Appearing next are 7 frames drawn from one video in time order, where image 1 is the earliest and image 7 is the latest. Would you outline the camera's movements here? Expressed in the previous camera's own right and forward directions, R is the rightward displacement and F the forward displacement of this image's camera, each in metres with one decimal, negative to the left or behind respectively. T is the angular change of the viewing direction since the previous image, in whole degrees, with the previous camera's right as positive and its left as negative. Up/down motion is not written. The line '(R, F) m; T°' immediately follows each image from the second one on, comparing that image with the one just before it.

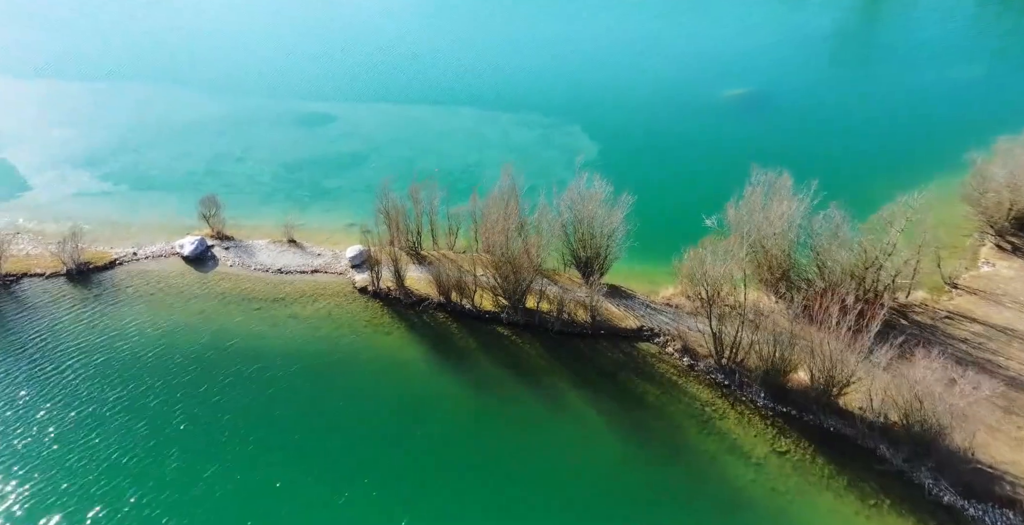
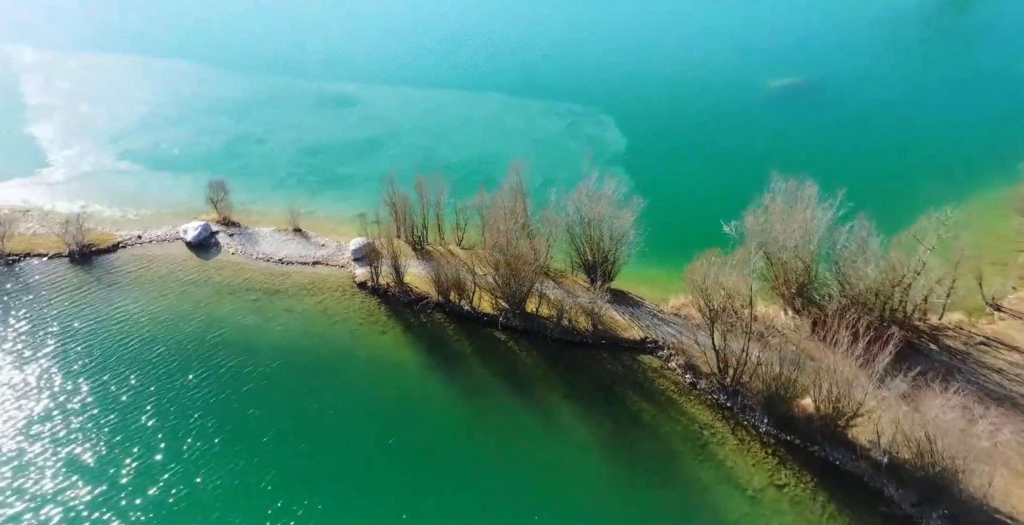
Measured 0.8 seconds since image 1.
(+1.1, +1.1) m; -2°
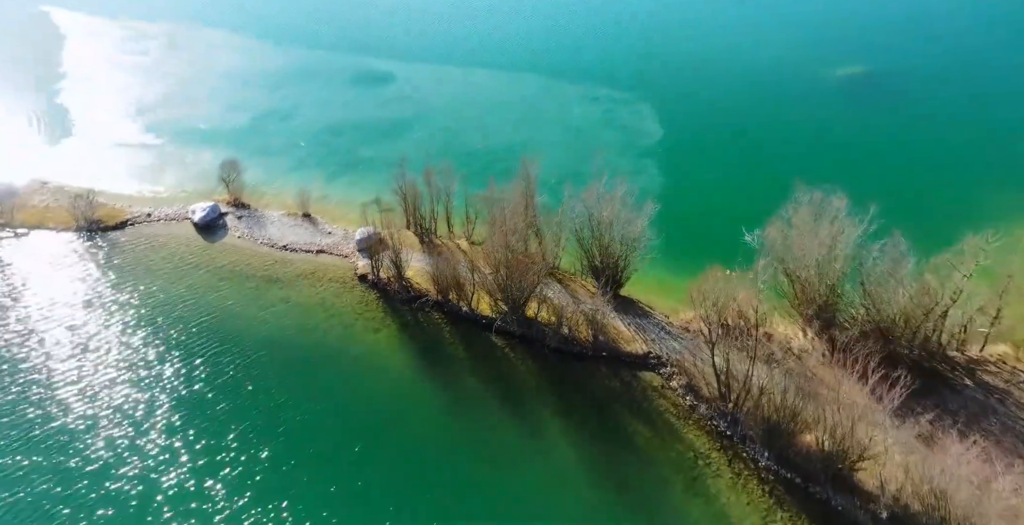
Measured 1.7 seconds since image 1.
(+1.4, +1.3) m; -3°
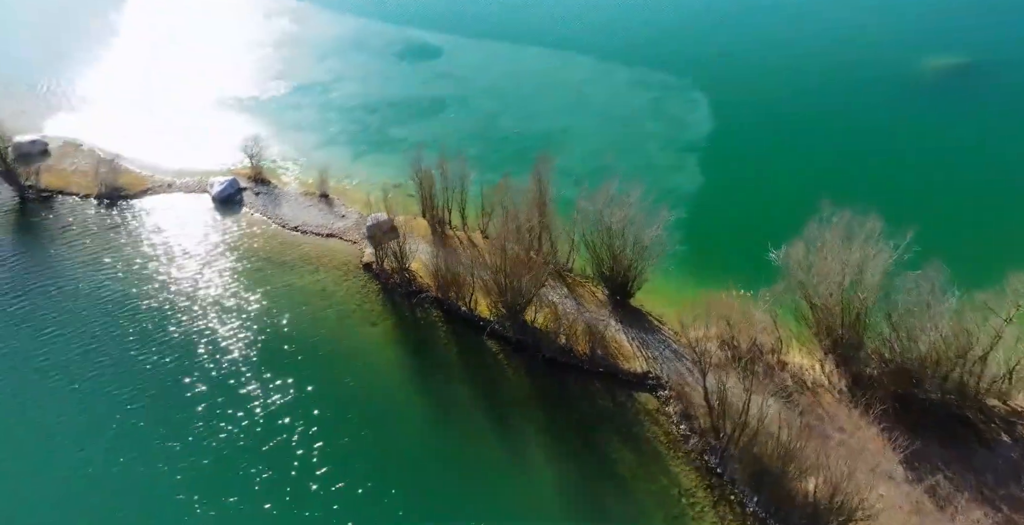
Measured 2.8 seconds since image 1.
(+1.9, +1.3) m; -4°
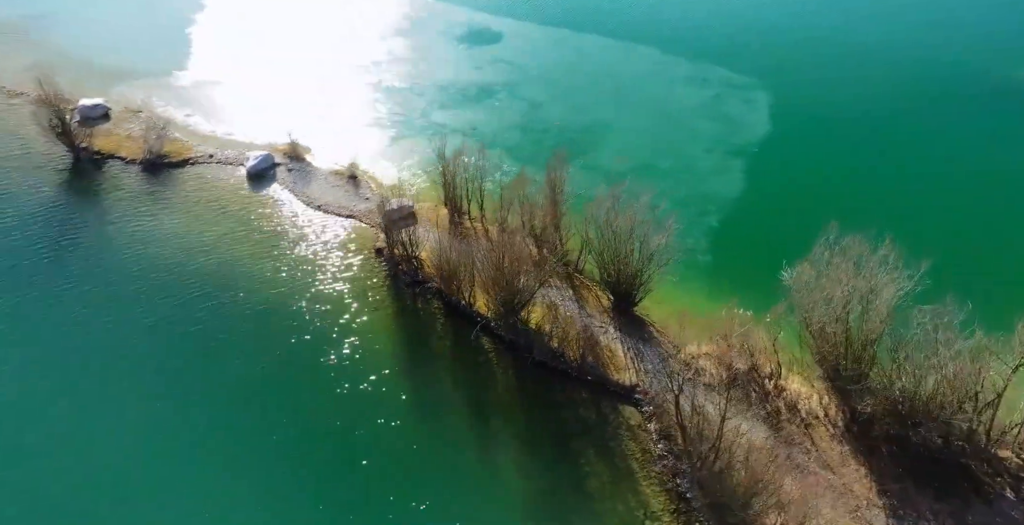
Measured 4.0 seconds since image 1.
(+2.3, 0.0) m; -5°
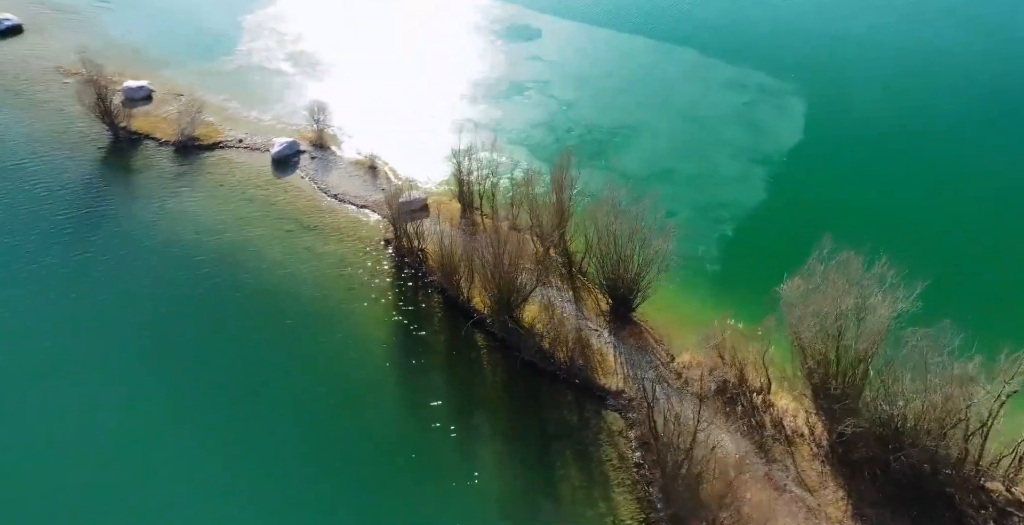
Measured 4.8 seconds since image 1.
(+1.8, -0.4) m; -4°
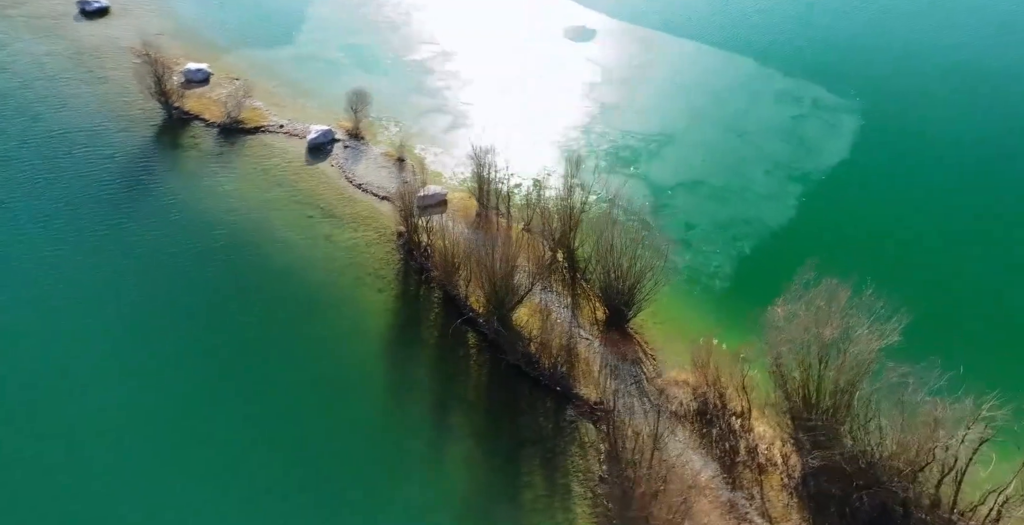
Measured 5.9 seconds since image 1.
(+2.6, -0.6) m; -5°
